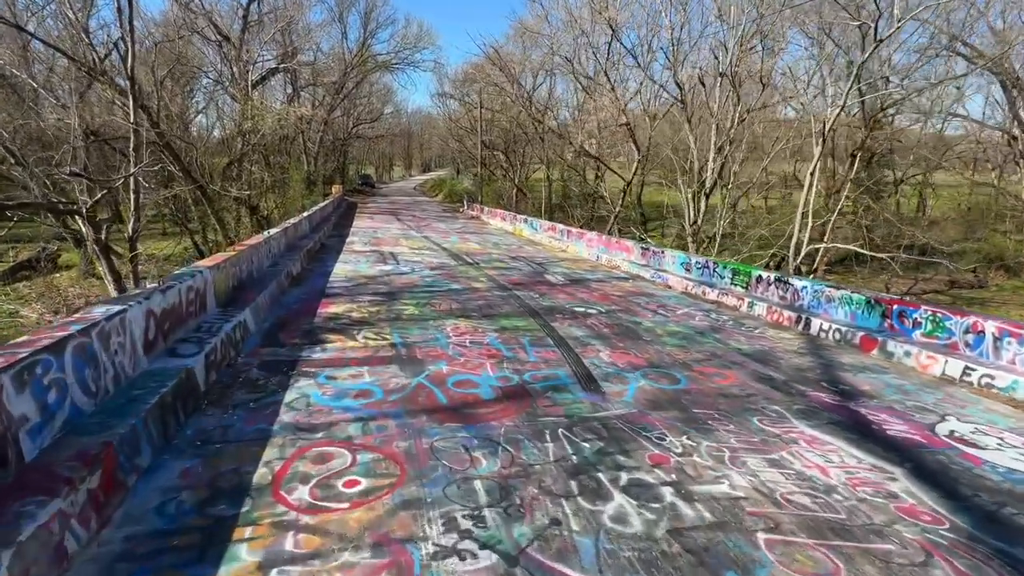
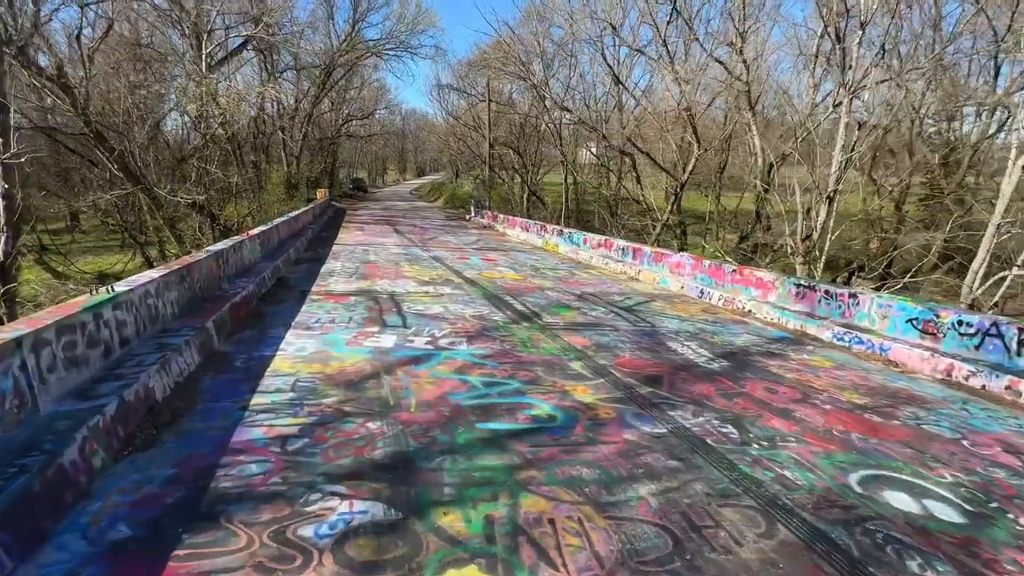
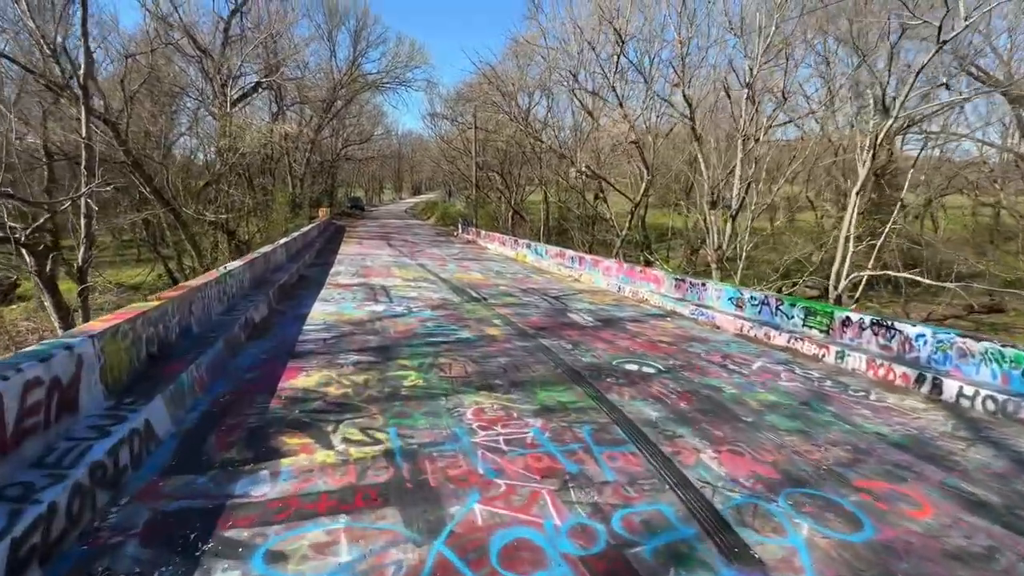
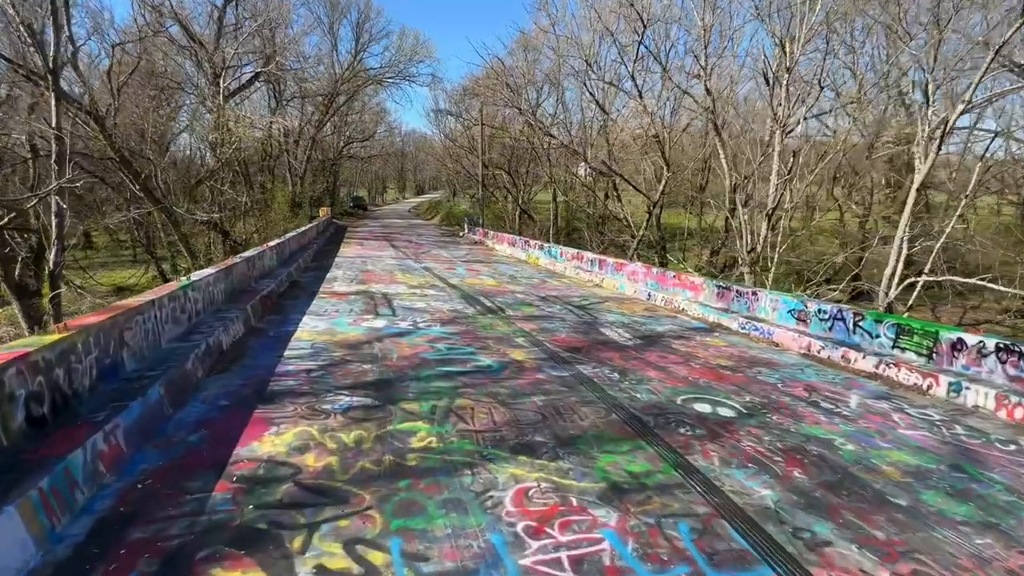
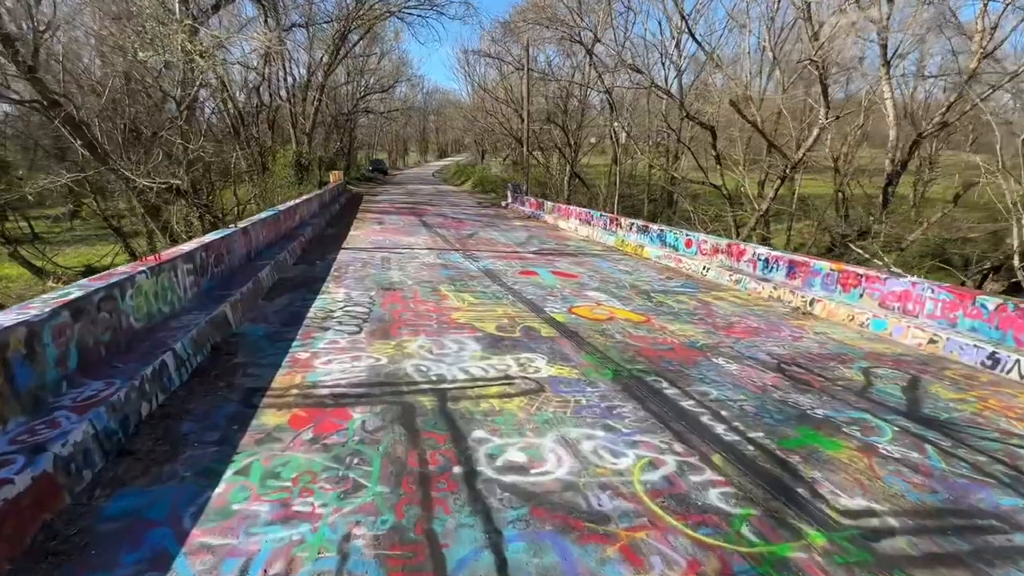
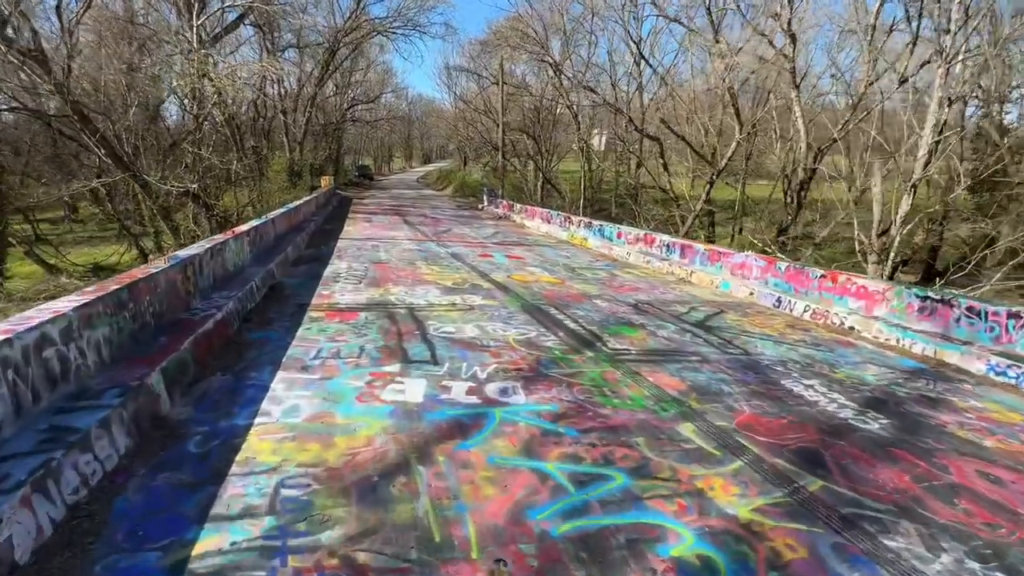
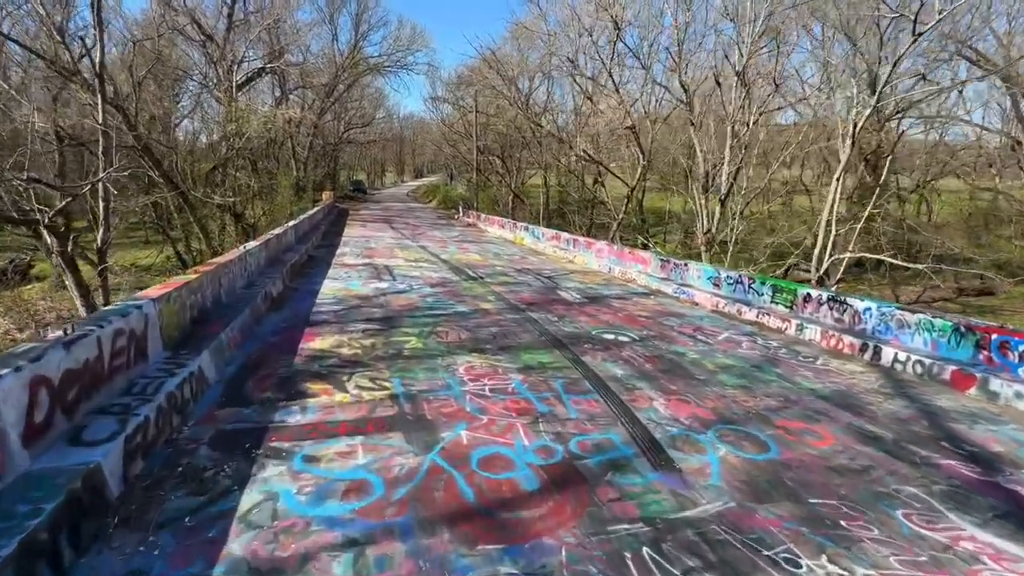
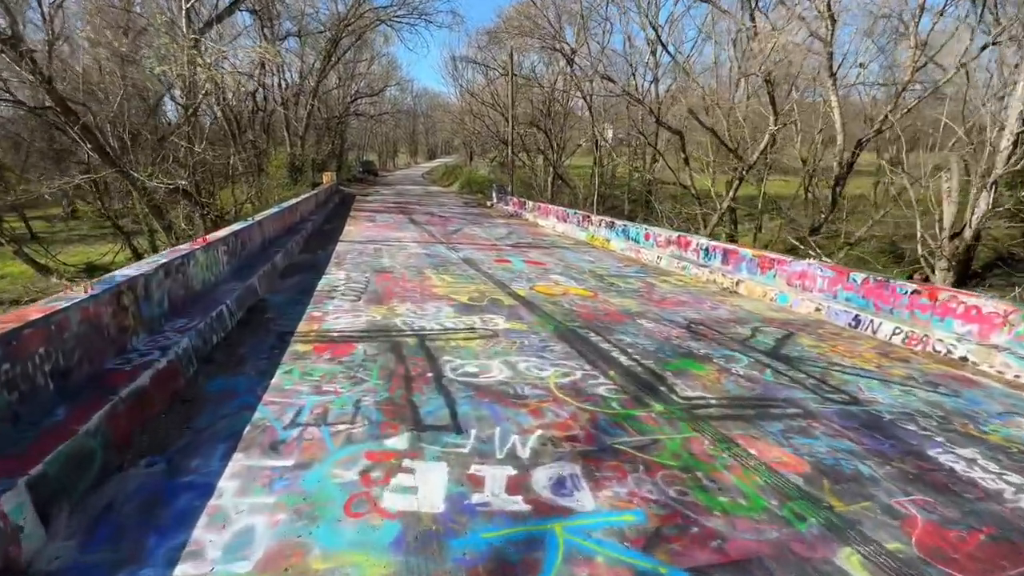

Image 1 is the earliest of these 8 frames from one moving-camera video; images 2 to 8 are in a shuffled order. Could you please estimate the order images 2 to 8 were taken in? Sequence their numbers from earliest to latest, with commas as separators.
7, 3, 4, 2, 6, 8, 5
